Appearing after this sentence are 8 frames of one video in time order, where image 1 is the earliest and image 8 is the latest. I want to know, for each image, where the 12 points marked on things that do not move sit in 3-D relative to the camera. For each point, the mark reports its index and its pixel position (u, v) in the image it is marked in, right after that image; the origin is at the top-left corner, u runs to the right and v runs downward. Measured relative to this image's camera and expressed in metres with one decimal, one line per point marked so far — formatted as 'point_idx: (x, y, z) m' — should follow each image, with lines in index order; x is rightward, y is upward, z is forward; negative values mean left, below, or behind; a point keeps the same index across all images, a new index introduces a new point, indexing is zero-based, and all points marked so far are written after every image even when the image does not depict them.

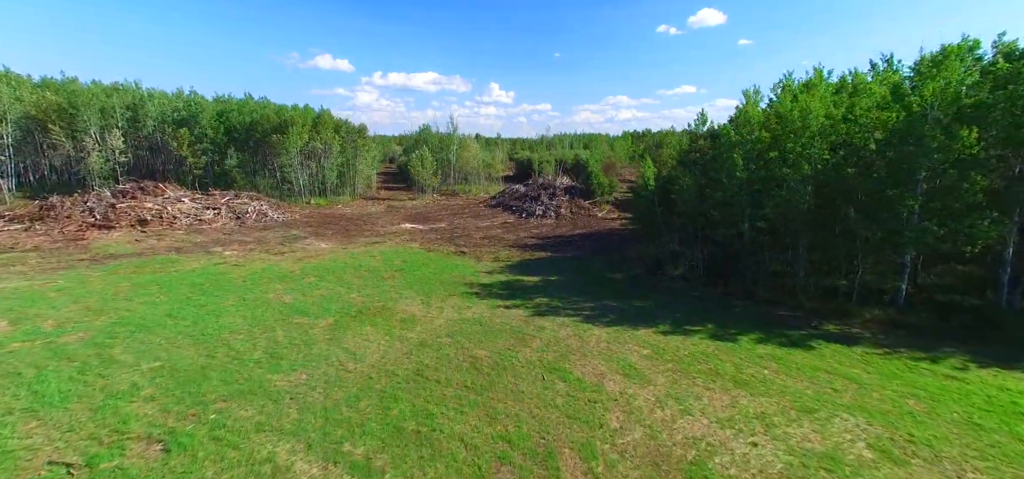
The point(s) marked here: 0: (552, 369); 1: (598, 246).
0: (+0.6, -1.8, +6.1) m
1: (+2.9, -0.3, +15.0) m
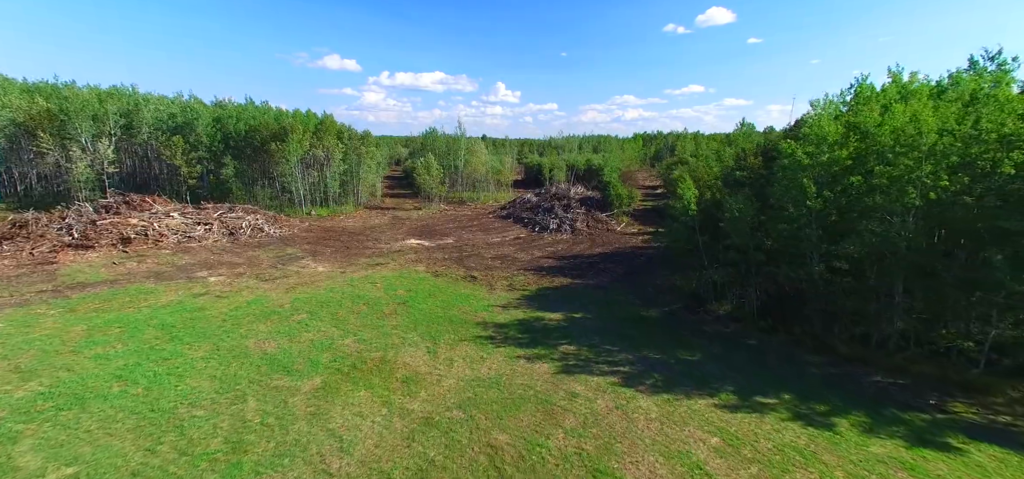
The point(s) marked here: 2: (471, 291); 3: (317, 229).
0: (+0.9, -2.5, +4.6) m
1: (+3.4, -1.0, +13.5) m
2: (-1.1, -1.4, +11.8) m
3: (-8.8, +0.5, +19.8) m
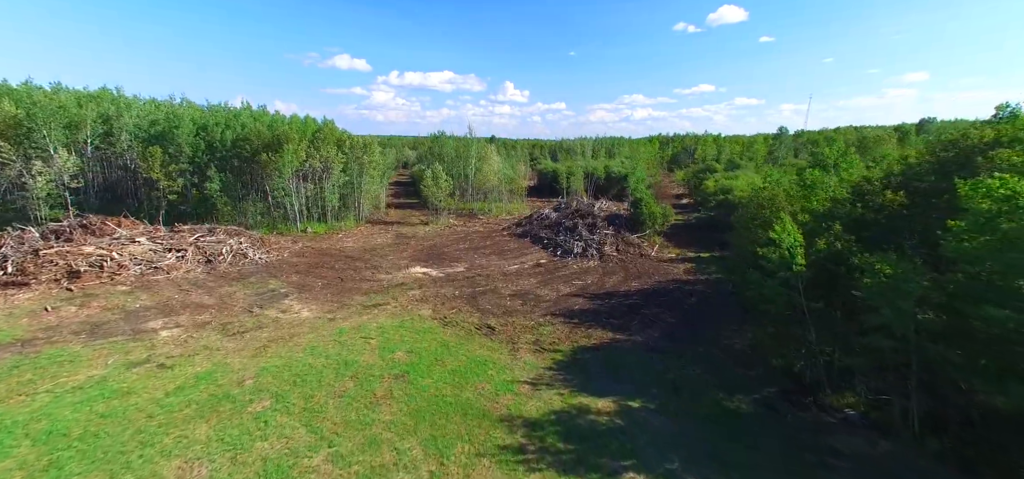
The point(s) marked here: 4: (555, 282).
0: (+1.3, -3.5, +2.1) m
1: (+4.1, -2.0, +10.9) m
2: (-0.5, -2.4, +9.3) m
3: (-8.0, -0.5, +17.5) m
4: (+1.5, -1.4, +14.8) m
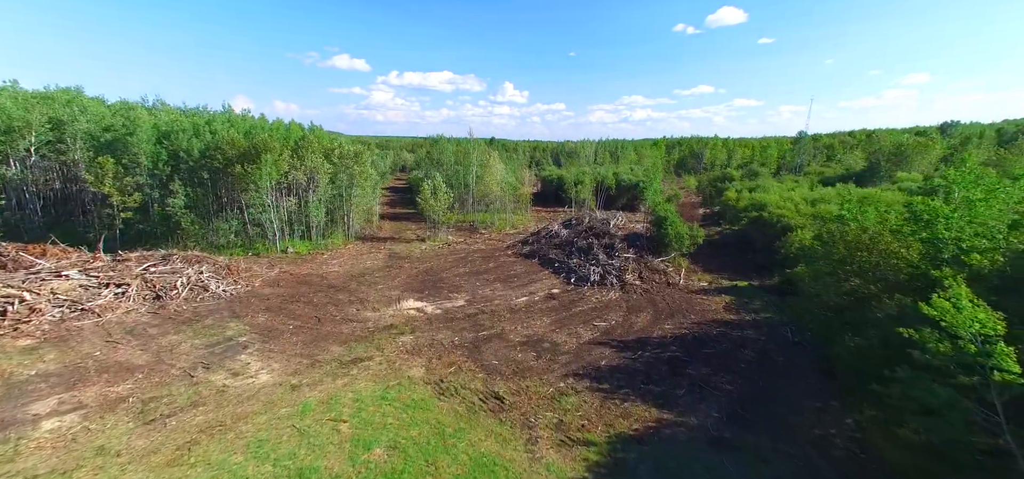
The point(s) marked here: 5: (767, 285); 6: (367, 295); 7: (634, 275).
0: (+1.6, -4.4, -0.4) m
1: (+4.3, -2.9, +8.5) m
2: (-0.2, -3.3, +6.8) m
3: (-7.8, -1.4, +15.0) m
4: (+1.8, -2.4, +12.4) m
5: (+9.0, -1.5, +15.4) m
6: (-4.9, -1.9, +14.6) m
7: (+4.6, -1.3, +16.4) m
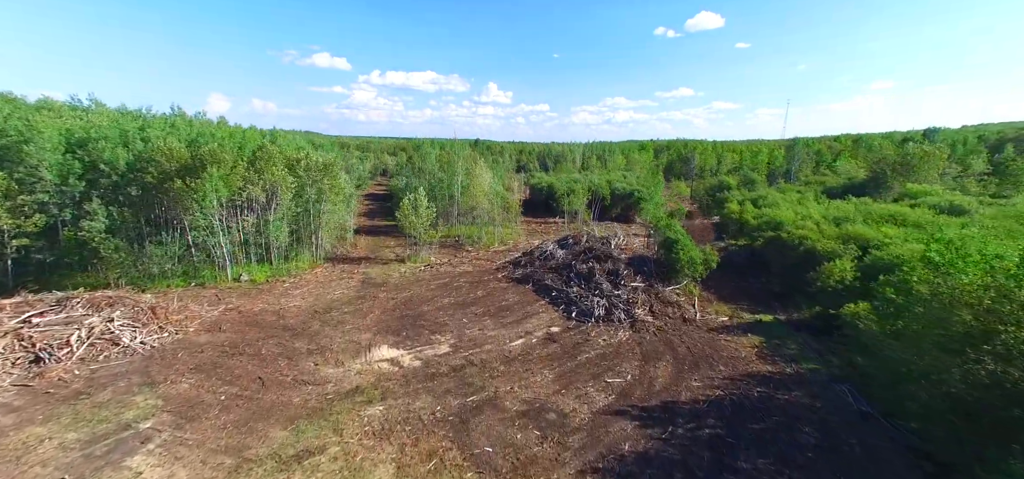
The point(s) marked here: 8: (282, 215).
0: (+2.0, -5.2, -2.6) m
1: (+4.4, -3.8, +6.3) m
2: (-0.1, -4.2, +4.5) m
3: (-8.0, -2.3, +12.4) m
4: (+1.6, -3.3, +10.2) m
5: (+8.8, -2.4, +13.4) m
6: (-5.1, -2.8, +12.1) m
7: (+4.3, -2.2, +14.3) m
8: (-9.4, +1.0, +17.8) m
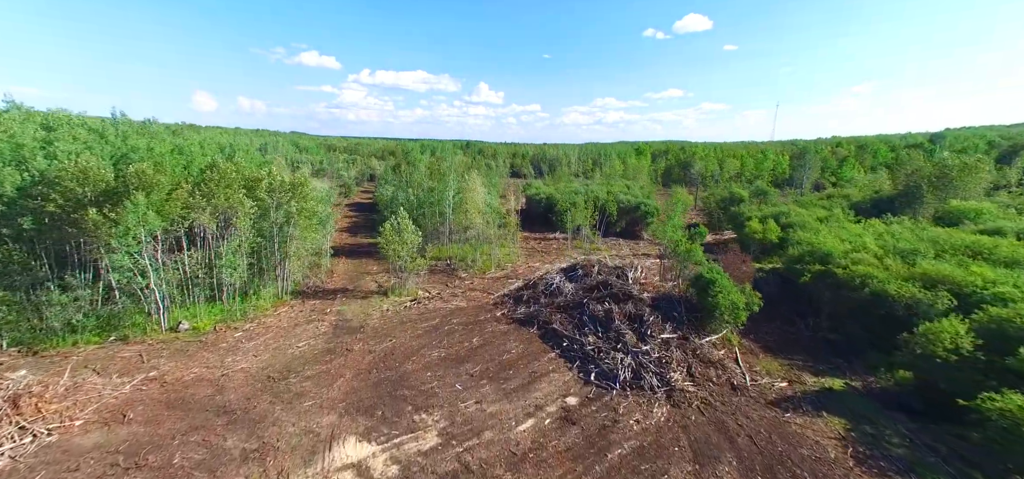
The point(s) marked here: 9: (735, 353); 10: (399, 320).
0: (+2.4, -6.4, -5.5) m
1: (+4.6, -5.0, +3.5) m
2: (+0.2, -5.4, +1.6) m
3: (-7.8, -3.6, +9.3) m
4: (+1.9, -4.5, +7.2) m
5: (+8.9, -3.6, +10.6) m
6: (-4.9, -4.0, +9.1) m
7: (+4.5, -3.4, +11.4) m
8: (-9.3, -0.2, +14.7) m
9: (+6.4, -3.2, +12.5) m
10: (-4.1, -2.8, +16.1) m
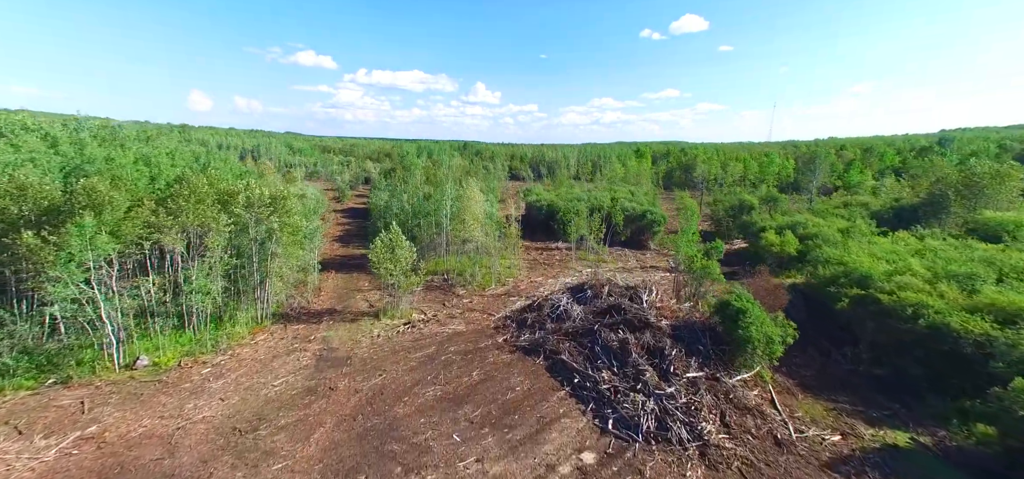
0: (+2.7, -7.1, -7.1) m
1: (+4.8, -5.7, +1.9) m
2: (+0.4, -6.1, 0.0) m
3: (-7.6, -4.2, +7.7) m
4: (+2.0, -5.1, +5.7) m
5: (+9.1, -4.3, +9.1) m
6: (-4.7, -4.7, +7.5) m
7: (+4.6, -4.1, +9.9) m
8: (-9.2, -0.9, +13.1) m
9: (+6.6, -3.9, +11.0) m
10: (-3.9, -3.5, +14.5) m
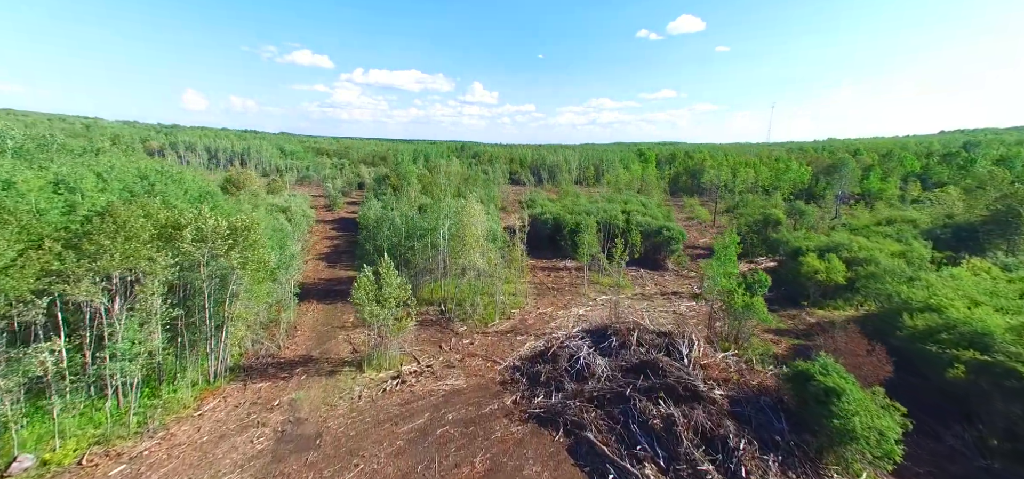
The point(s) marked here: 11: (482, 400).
0: (+3.2, -8.3, -10.0) m
1: (+5.2, -6.9, -0.9) m
2: (+0.8, -7.3, -2.9) m
3: (-7.3, -5.4, +4.8) m
4: (+2.4, -6.3, +2.8) m
5: (+9.4, -5.4, +6.2) m
6: (-4.4, -5.9, +4.6) m
7: (+5.0, -5.3, +7.0) m
8: (-8.8, -2.1, +10.1) m
9: (+6.9, -5.1, +8.1) m
10: (-3.6, -4.7, +11.5) m
11: (-0.8, -4.4, +13.0) m
